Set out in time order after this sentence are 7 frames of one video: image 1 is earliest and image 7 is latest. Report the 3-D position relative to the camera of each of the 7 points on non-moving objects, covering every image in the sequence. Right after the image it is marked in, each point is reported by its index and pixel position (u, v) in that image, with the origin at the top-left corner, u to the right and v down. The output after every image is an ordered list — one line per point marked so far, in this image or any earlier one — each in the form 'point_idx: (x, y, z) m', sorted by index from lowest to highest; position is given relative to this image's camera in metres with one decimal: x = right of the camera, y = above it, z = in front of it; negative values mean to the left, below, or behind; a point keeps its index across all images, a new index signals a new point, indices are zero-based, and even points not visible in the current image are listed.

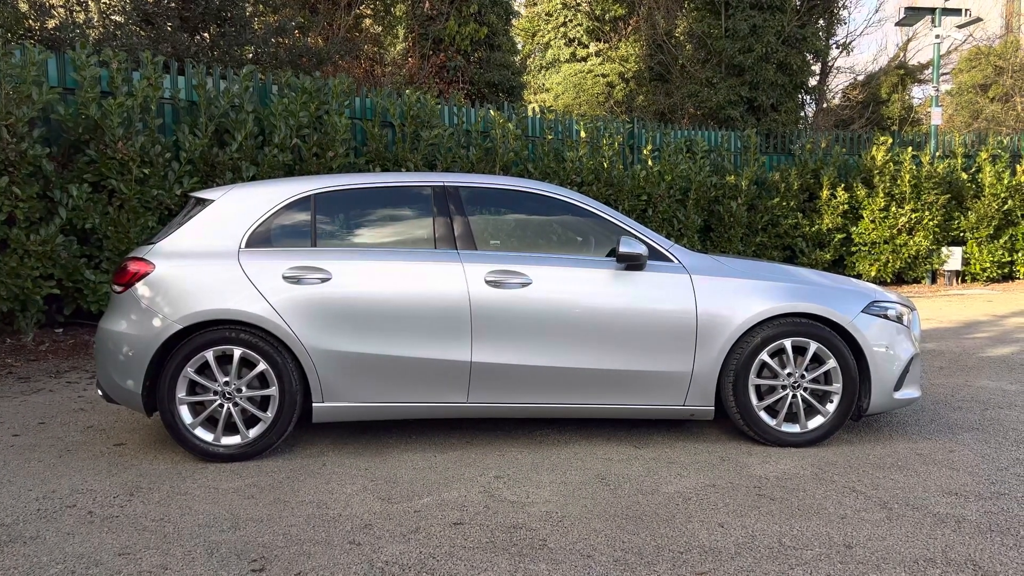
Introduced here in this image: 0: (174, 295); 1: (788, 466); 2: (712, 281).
0: (-2.6, -0.1, +3.4) m
1: (+2.2, -1.4, +3.4) m
2: (+1.6, 0.0, +3.5) m
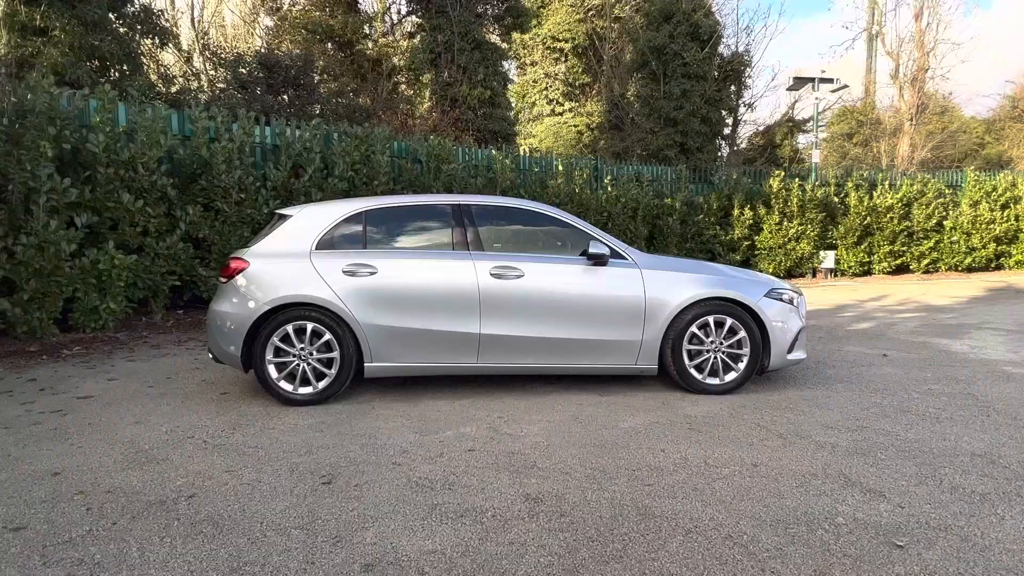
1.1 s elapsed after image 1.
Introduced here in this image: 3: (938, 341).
0: (-2.6, 0.0, +4.7) m
1: (+2.1, -1.2, +4.8) m
2: (+1.6, +0.1, +4.9) m
3: (+6.0, -1.0, +6.4) m
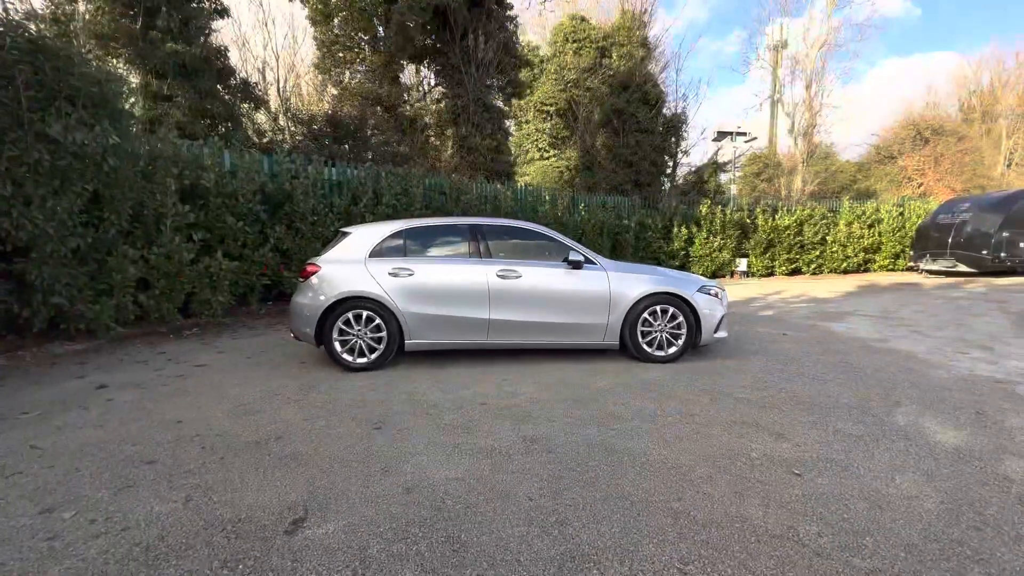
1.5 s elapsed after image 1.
0: (-2.6, +0.1, +6.5) m
1: (+2.2, -1.2, +6.6) m
2: (+1.6, +0.2, +6.8) m
3: (+6.0, -1.0, +8.3) m
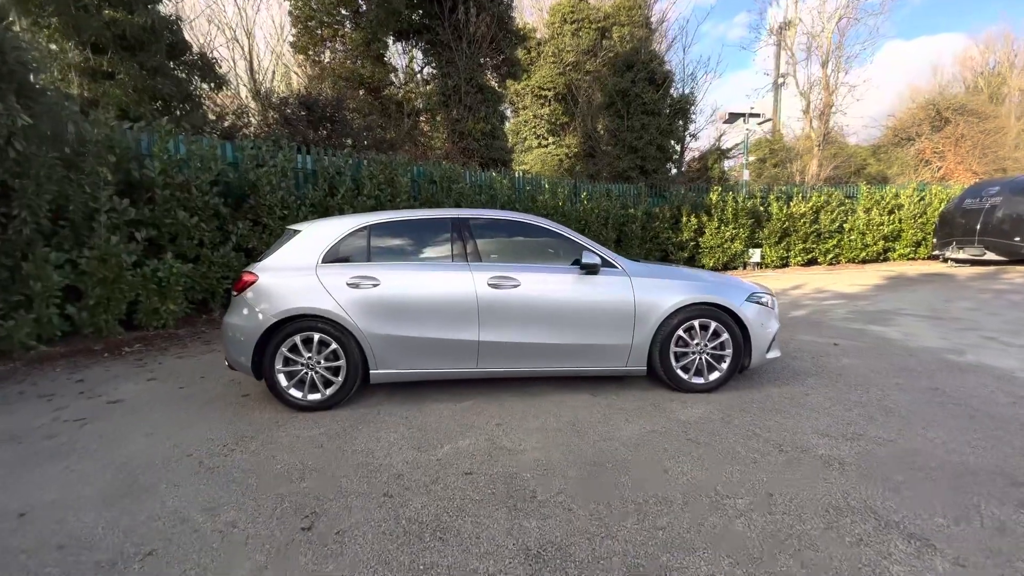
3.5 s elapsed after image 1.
0: (-2.7, -0.1, +5.0) m
1: (+2.1, -1.3, +5.1) m
2: (+1.6, +0.1, +5.3) m
3: (+6.0, -1.1, +6.8) m
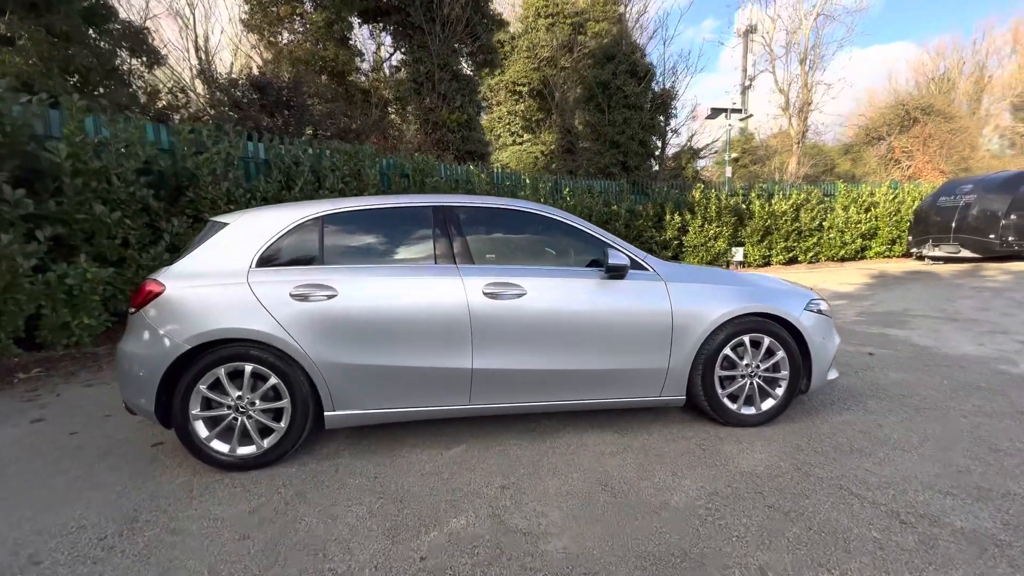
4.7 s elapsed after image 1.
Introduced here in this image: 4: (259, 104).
0: (-2.6, -0.2, +3.6) m
1: (+2.2, -1.4, +4.0) m
2: (+1.6, 0.0, +4.1) m
3: (+5.9, -1.1, +5.9) m
4: (-7.1, +5.2, +12.7) m
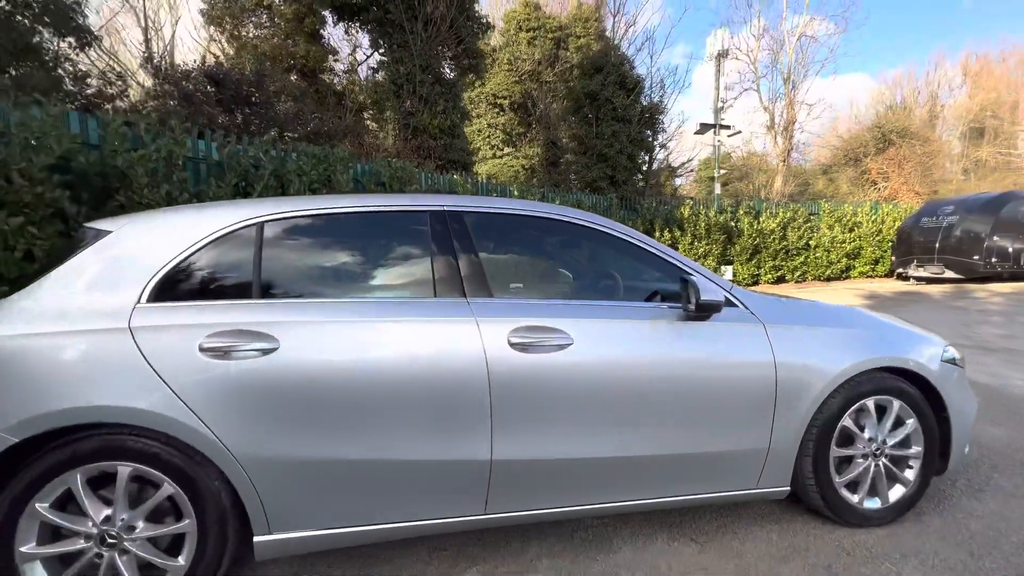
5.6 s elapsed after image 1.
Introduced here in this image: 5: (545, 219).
0: (-2.4, -0.4, +2.1) m
1: (+2.4, -1.7, +2.8) m
2: (+1.8, -0.3, +2.9) m
3: (+6.0, -1.5, +4.9) m
4: (-7.4, +4.7, +11.1) m
5: (+0.2, +0.4, +3.0) m
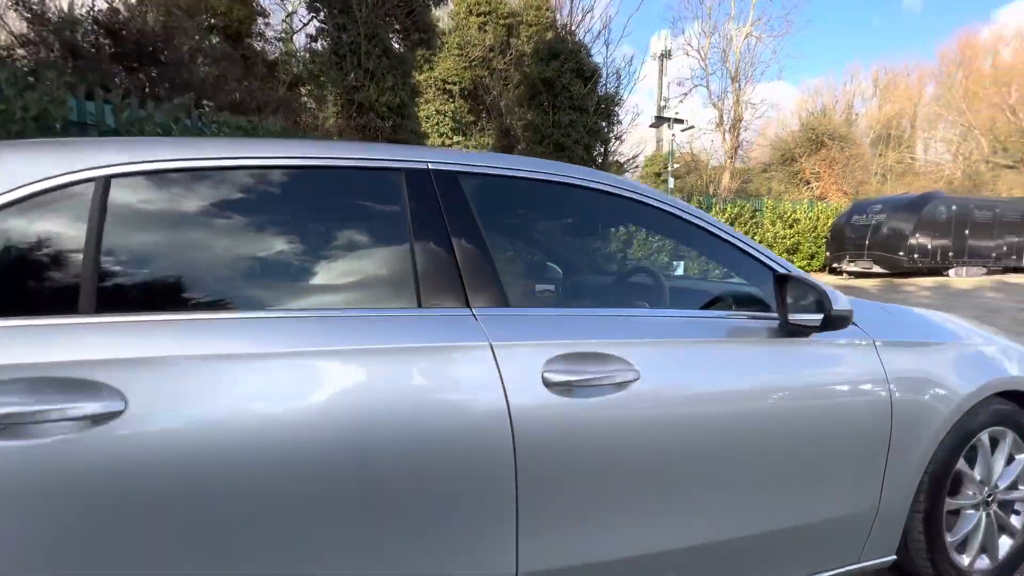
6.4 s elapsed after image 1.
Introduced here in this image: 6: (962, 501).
0: (-2.2, -0.5, +0.9) m
1: (+2.5, -1.7, +2.1) m
2: (+1.9, -0.3, +2.2) m
3: (+5.8, -1.4, +4.7) m
4: (-8.2, +4.8, +9.1) m
5: (+0.3, +0.4, +2.1) m
6: (+2.3, -1.1, +2.3) m
